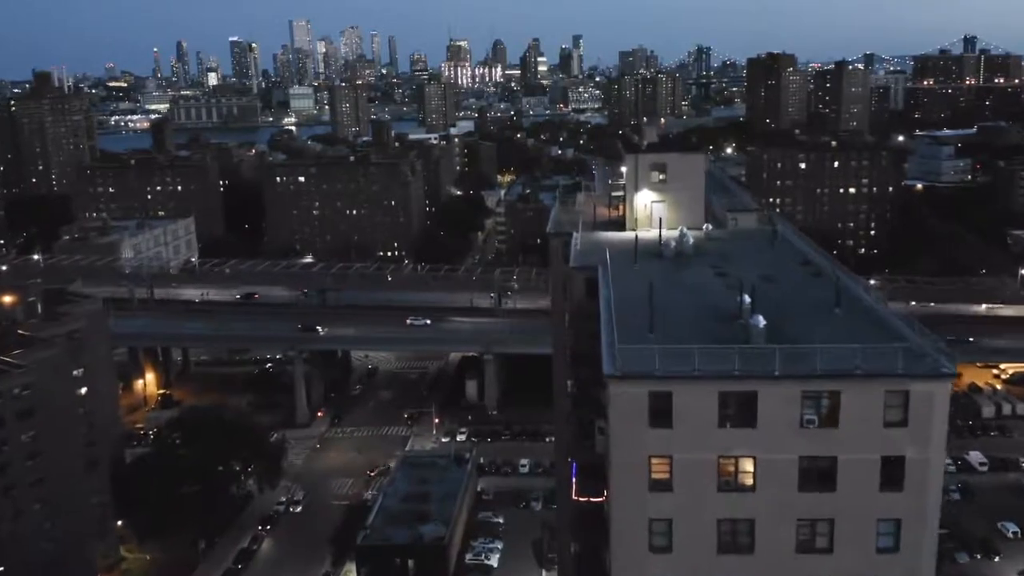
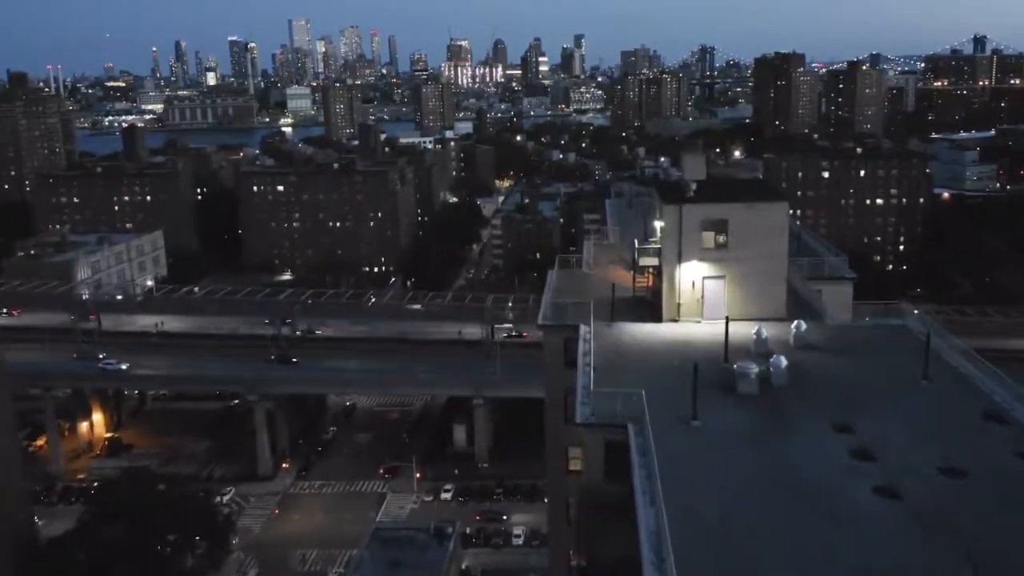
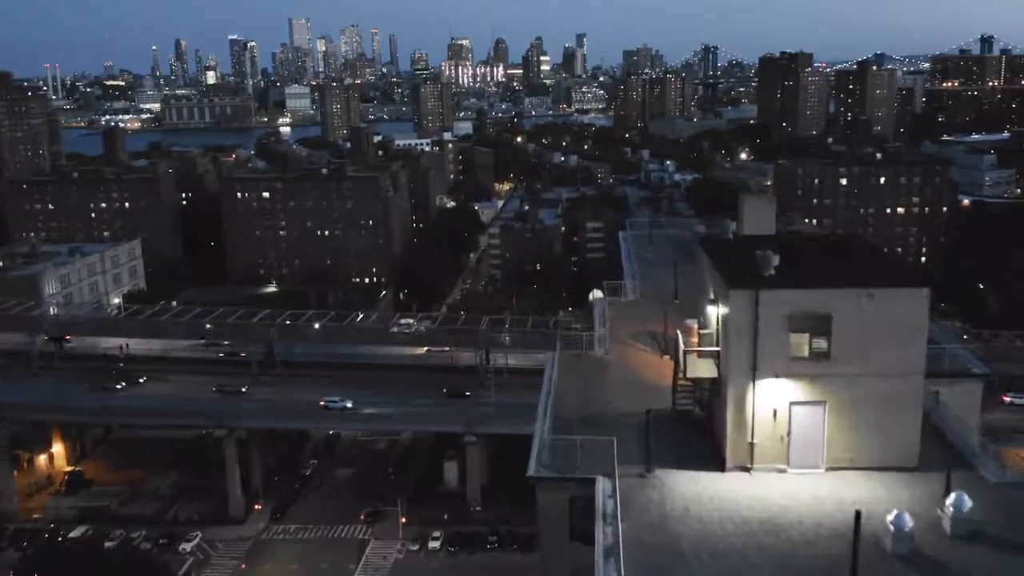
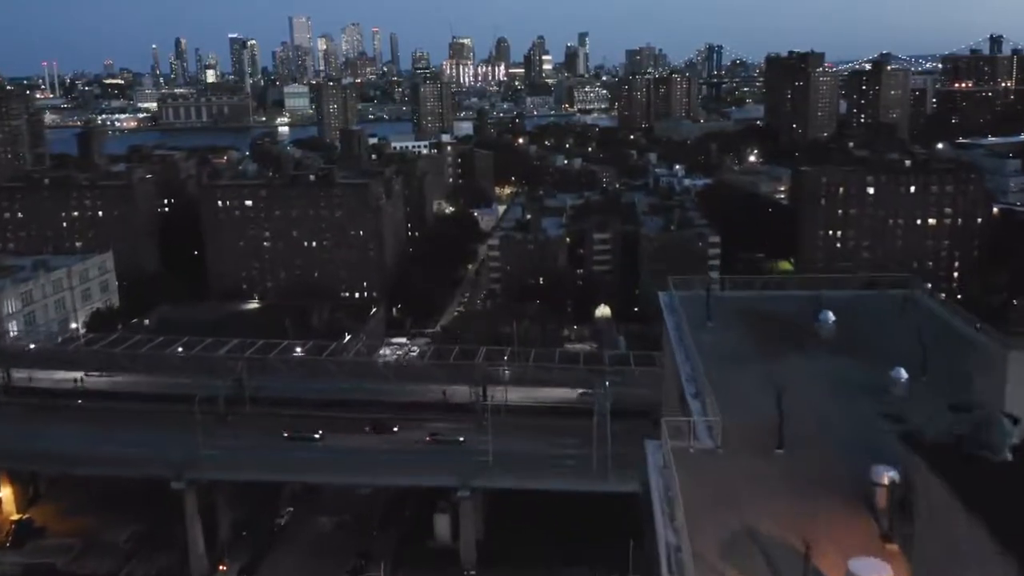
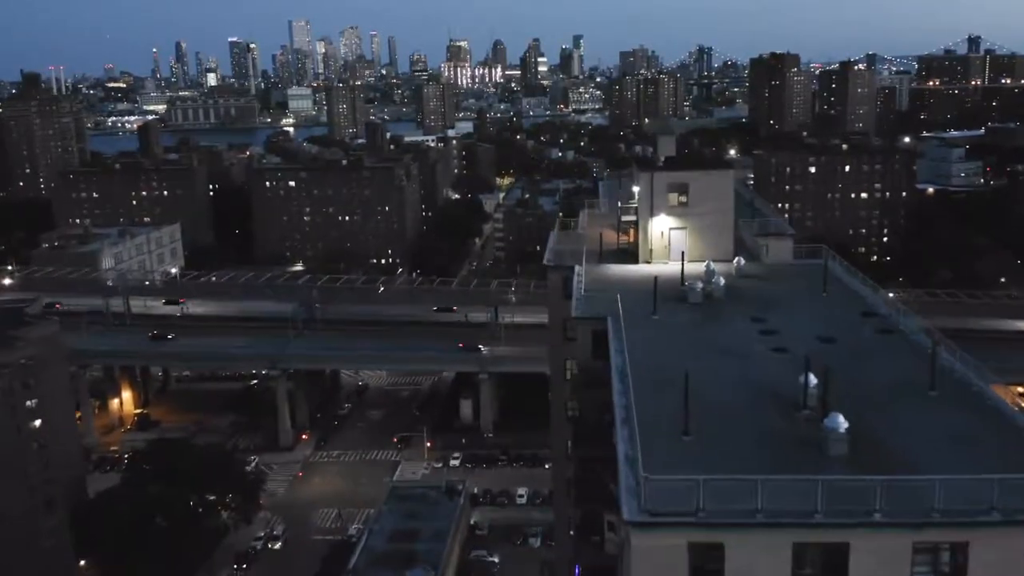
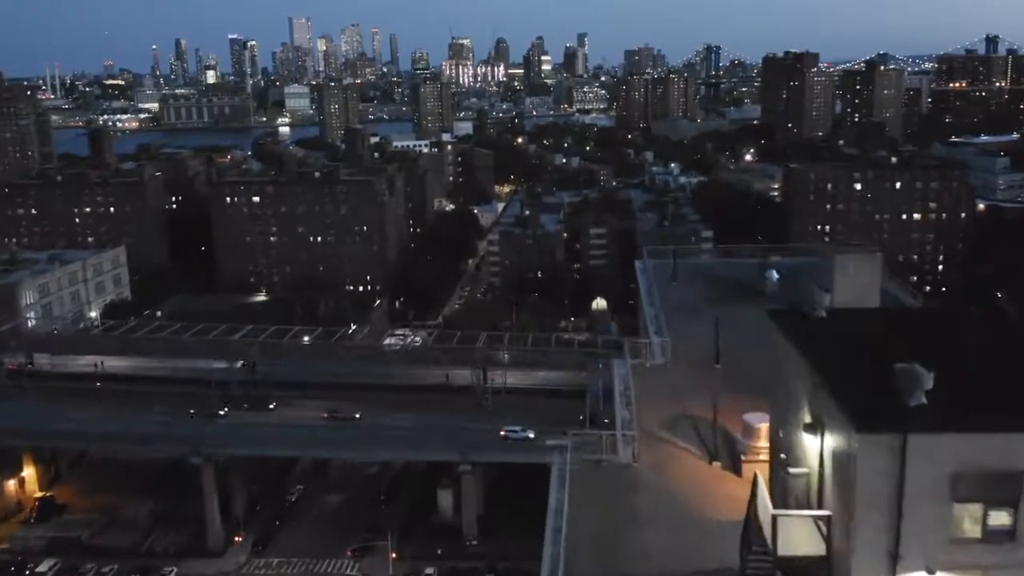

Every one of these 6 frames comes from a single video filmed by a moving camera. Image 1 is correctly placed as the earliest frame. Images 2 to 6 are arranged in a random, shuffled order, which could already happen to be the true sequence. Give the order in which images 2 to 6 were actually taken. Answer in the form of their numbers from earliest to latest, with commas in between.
5, 2, 3, 6, 4
